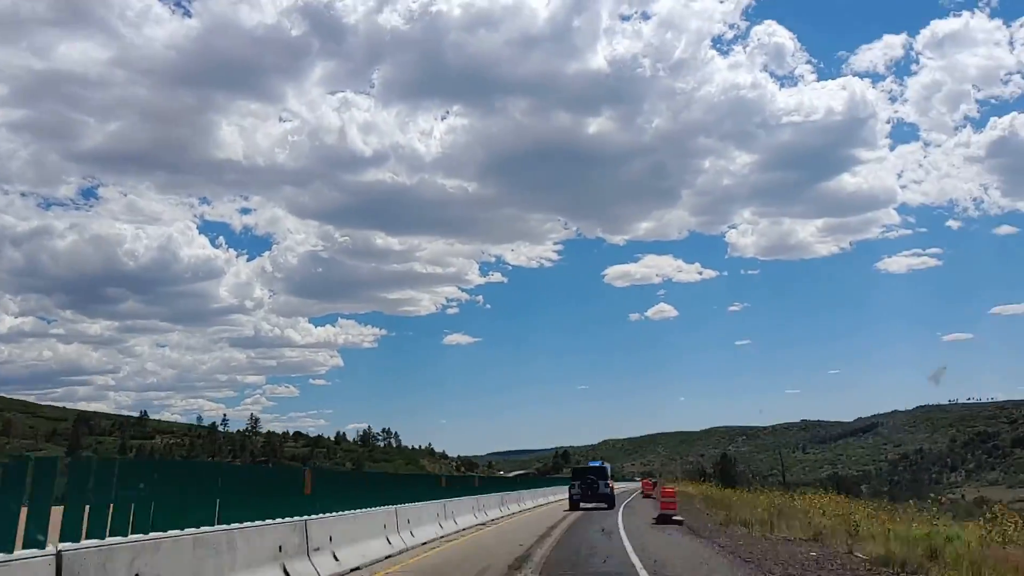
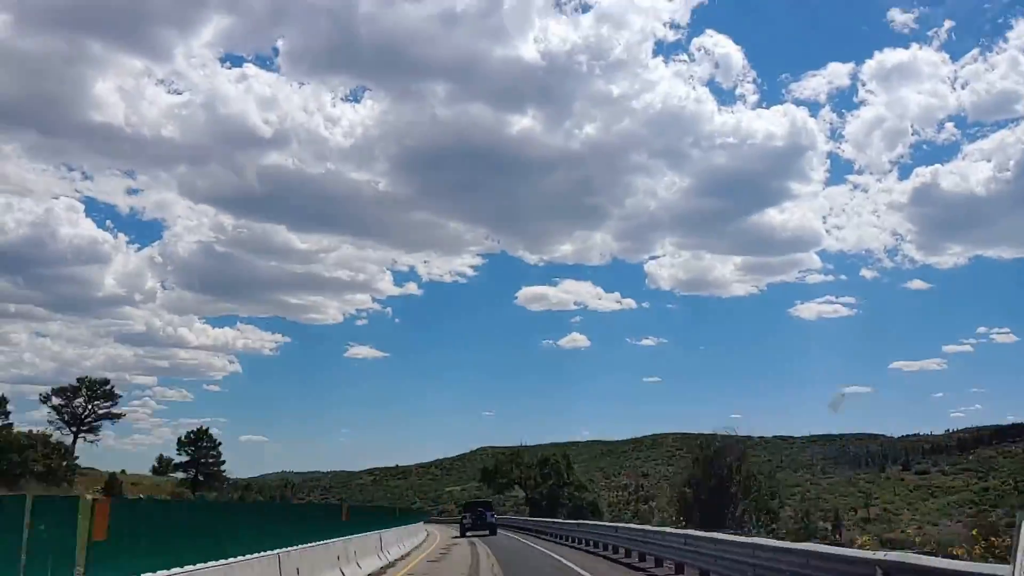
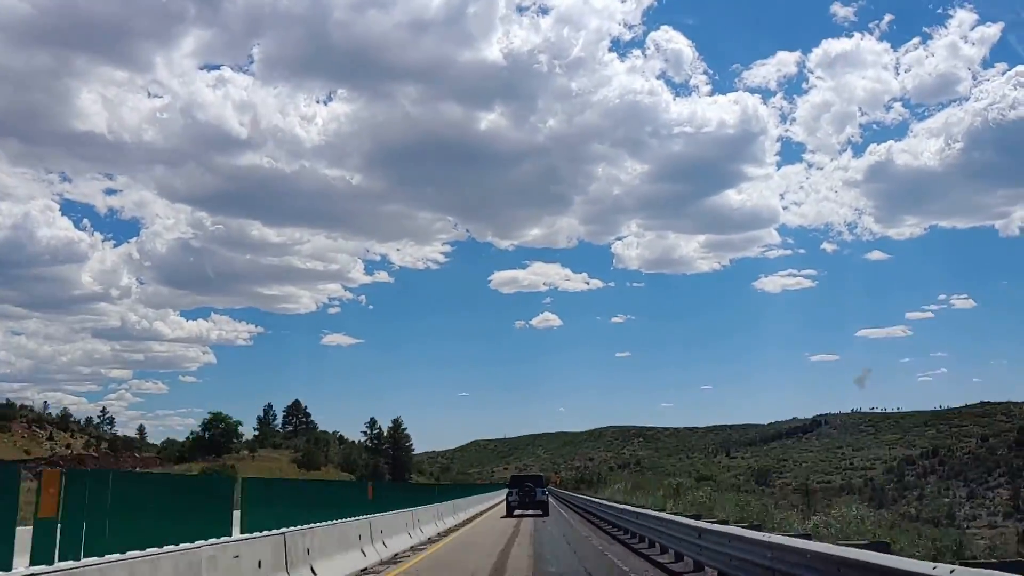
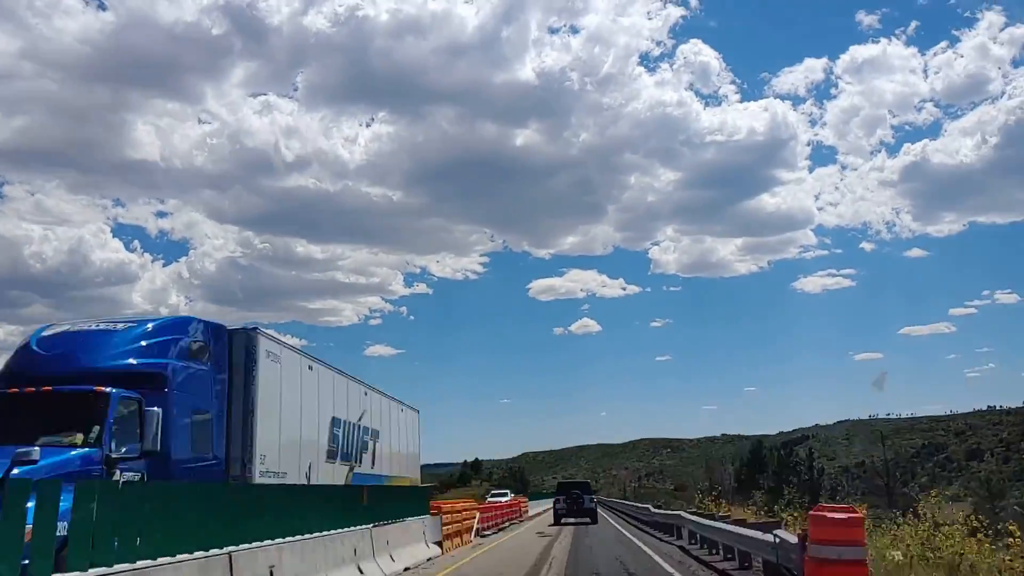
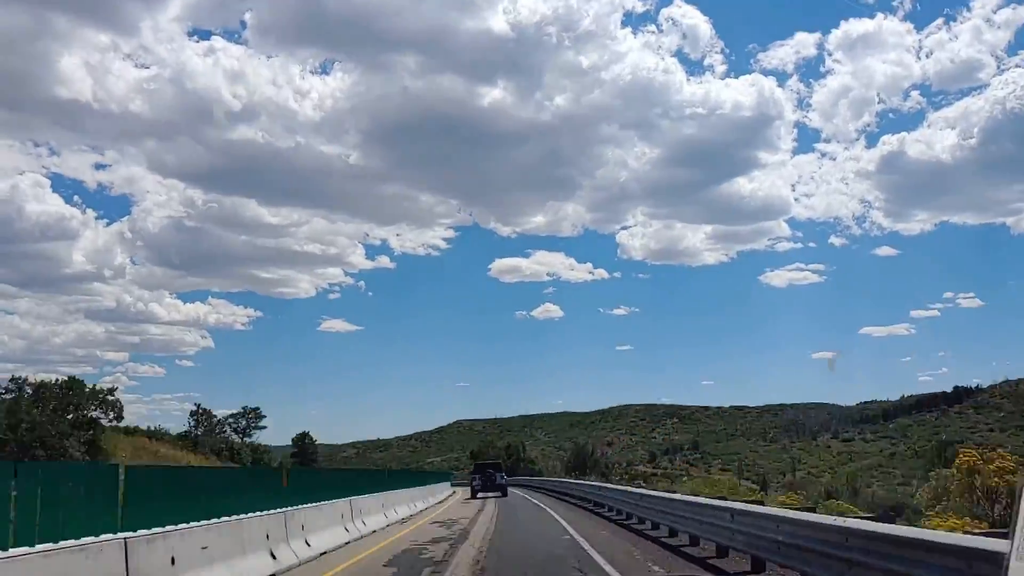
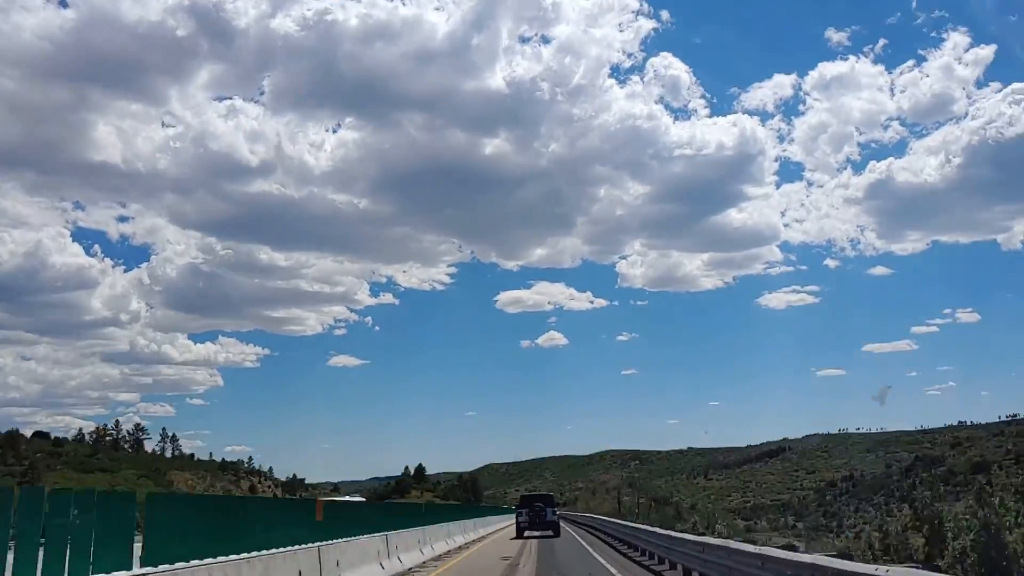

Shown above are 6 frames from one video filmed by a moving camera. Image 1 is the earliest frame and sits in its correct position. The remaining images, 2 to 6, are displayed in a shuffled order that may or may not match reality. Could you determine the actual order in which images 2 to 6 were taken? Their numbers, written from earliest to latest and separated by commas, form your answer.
4, 6, 3, 5, 2
